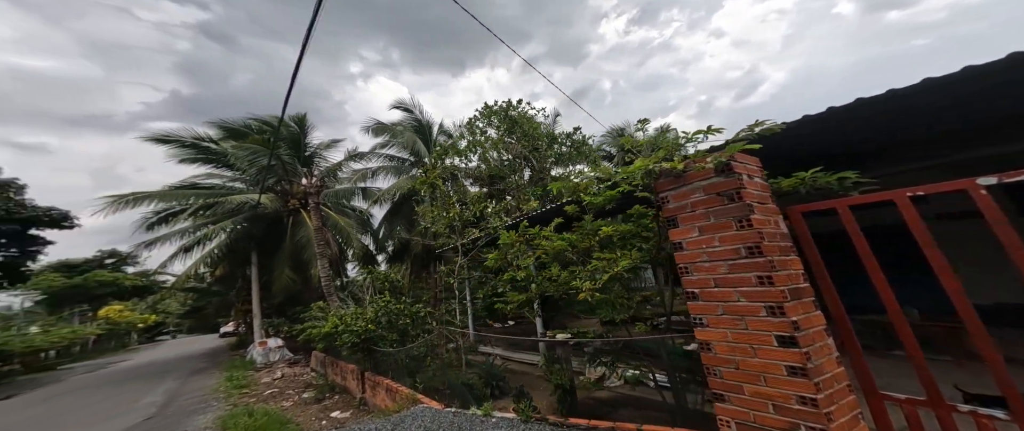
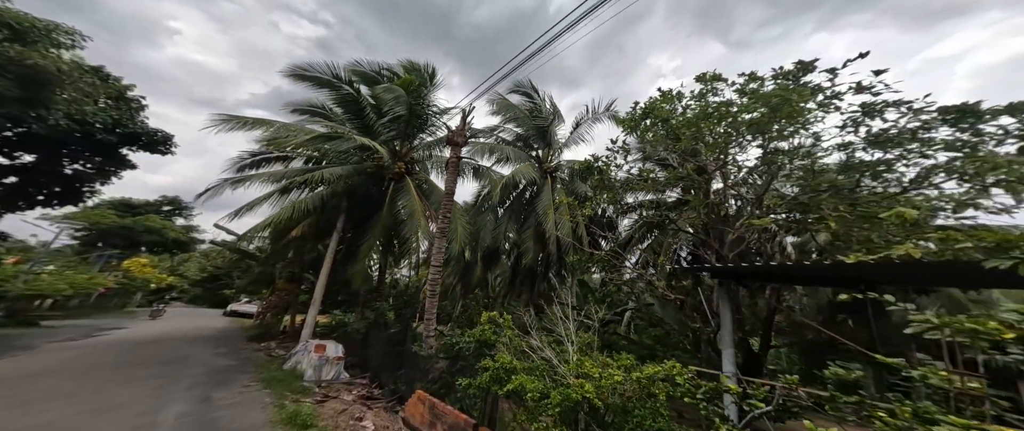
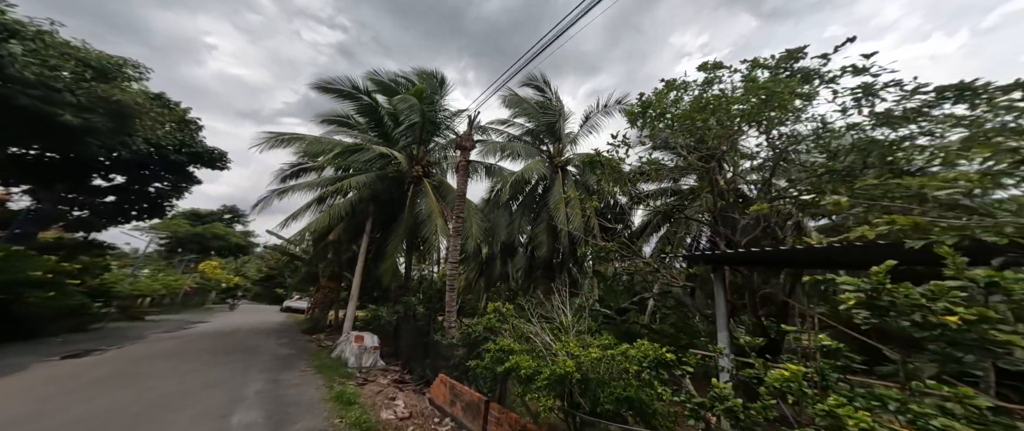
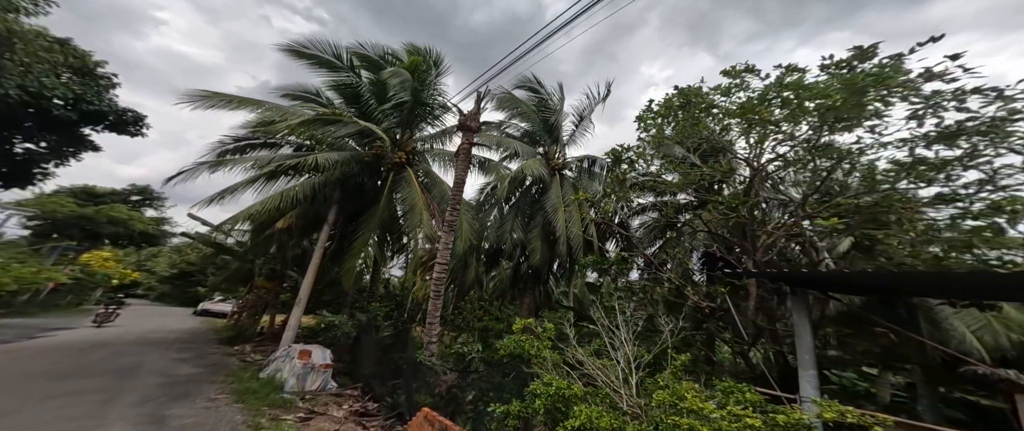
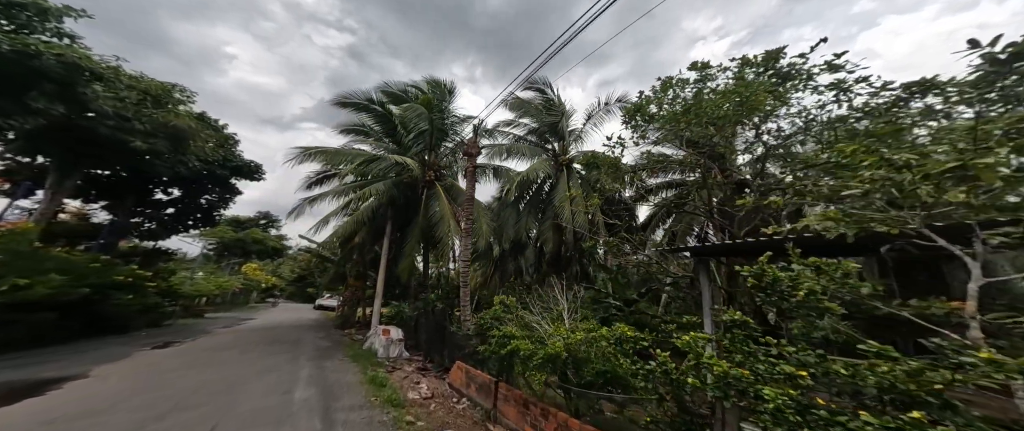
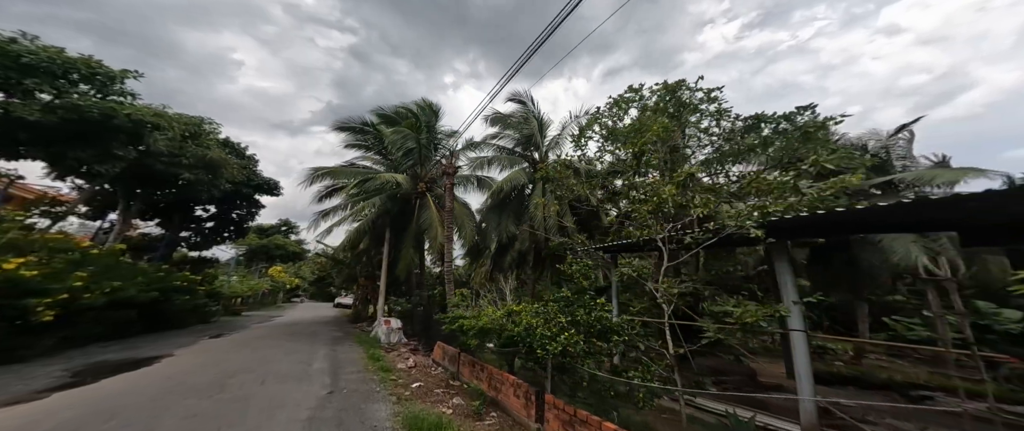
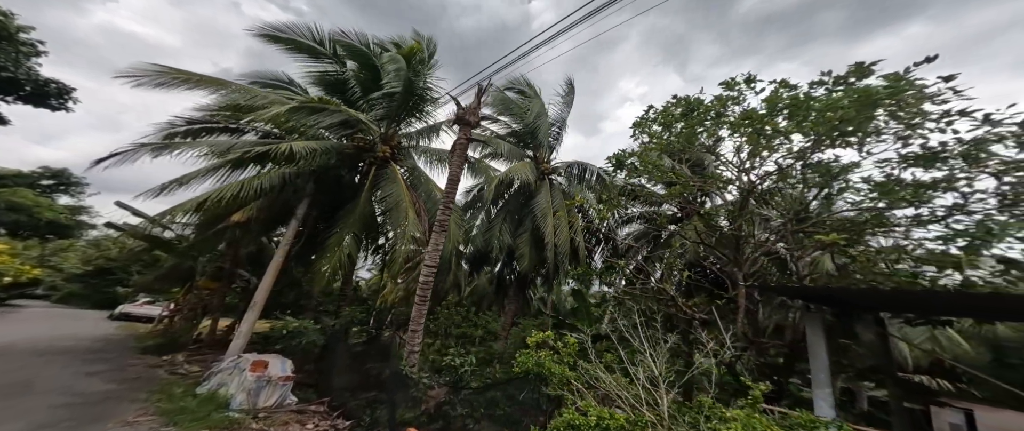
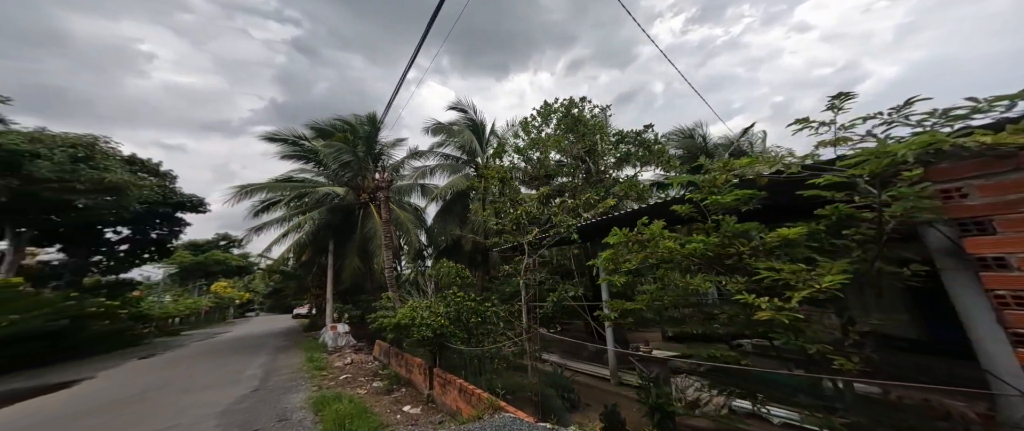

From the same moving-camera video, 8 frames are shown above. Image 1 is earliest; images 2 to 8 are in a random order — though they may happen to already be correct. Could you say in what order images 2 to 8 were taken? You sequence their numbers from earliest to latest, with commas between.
8, 6, 5, 3, 2, 4, 7
